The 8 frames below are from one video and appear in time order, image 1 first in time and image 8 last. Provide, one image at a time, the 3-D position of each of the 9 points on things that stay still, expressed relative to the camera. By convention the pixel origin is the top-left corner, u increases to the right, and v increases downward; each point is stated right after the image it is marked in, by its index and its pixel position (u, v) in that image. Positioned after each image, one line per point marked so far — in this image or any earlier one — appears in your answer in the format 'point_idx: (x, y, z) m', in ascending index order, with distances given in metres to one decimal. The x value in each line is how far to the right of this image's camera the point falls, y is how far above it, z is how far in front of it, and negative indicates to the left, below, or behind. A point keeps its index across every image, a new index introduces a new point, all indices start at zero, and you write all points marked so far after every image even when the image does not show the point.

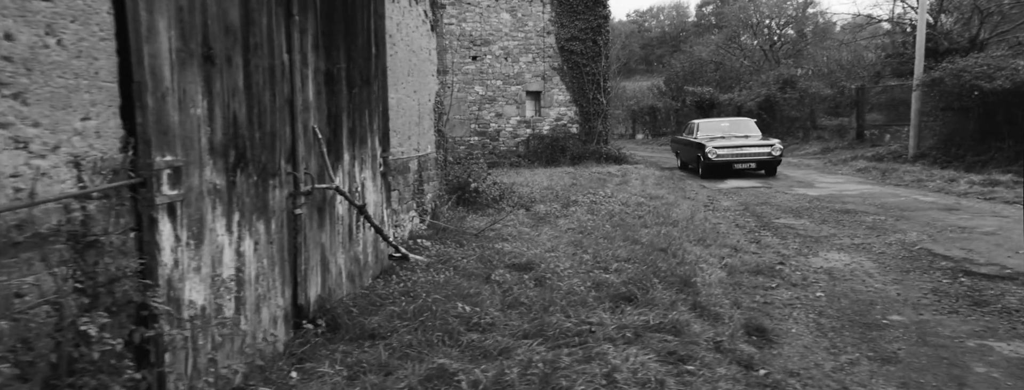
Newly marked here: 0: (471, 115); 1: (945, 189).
0: (-0.9, +2.2, +17.5) m
1: (+6.6, +0.1, +9.7) m
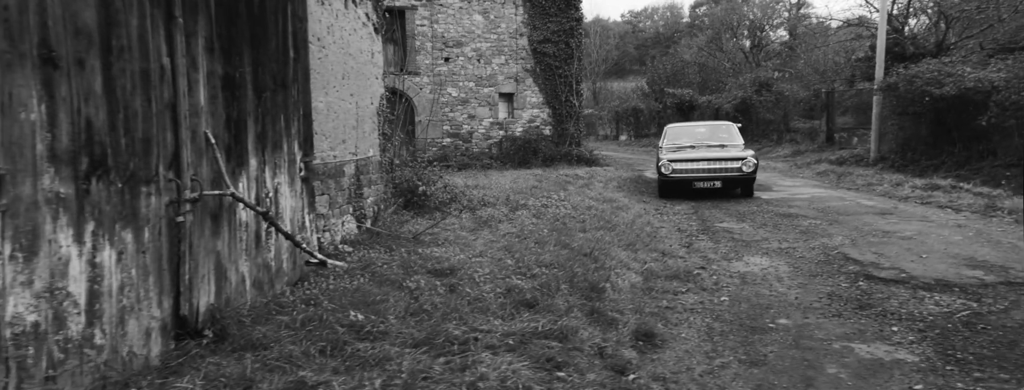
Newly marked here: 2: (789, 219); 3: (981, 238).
0: (-1.7, +2.2, +17.5) m
1: (+5.8, 0.0, +9.8) m
2: (+3.7, -0.3, +8.4) m
3: (+4.5, -0.4, +6.1) m
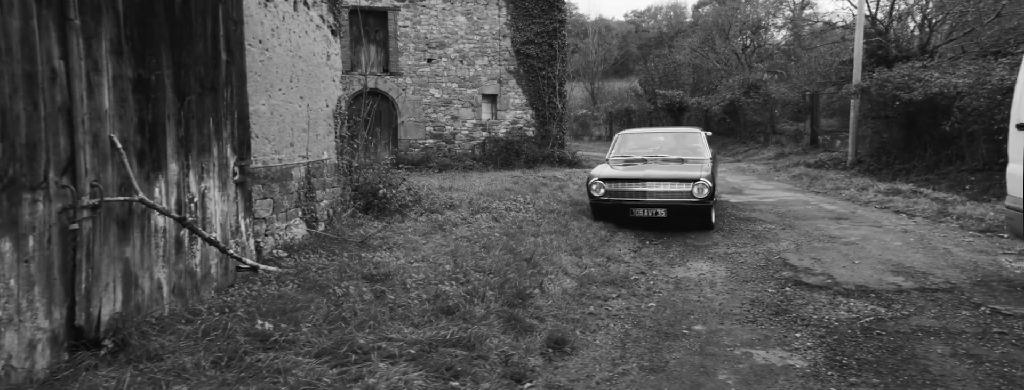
0: (-2.3, +2.1, +17.5) m
1: (+5.2, 0.0, +9.8) m
2: (+3.1, -0.4, +8.4) m
3: (+3.9, -0.5, +6.1) m
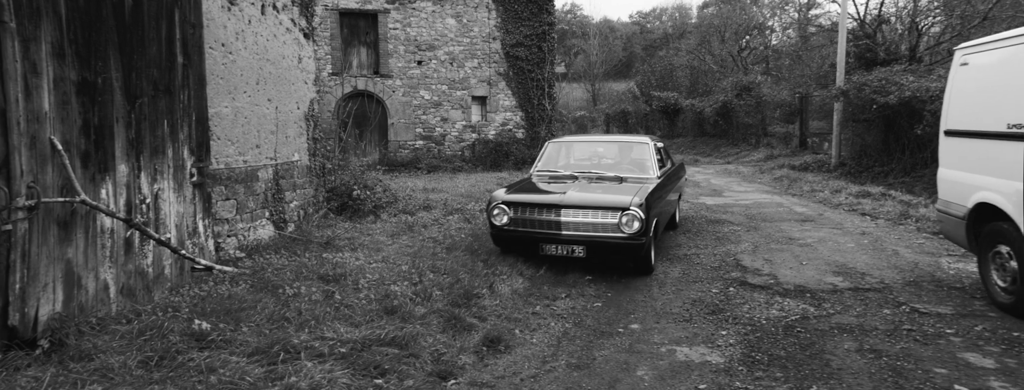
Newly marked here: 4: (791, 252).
0: (-2.6, +2.1, +17.6) m
1: (+4.8, -0.1, +9.8) m
2: (+2.7, -0.4, +8.5) m
3: (+3.5, -0.5, +6.1) m
4: (+2.7, -0.6, +6.2) m
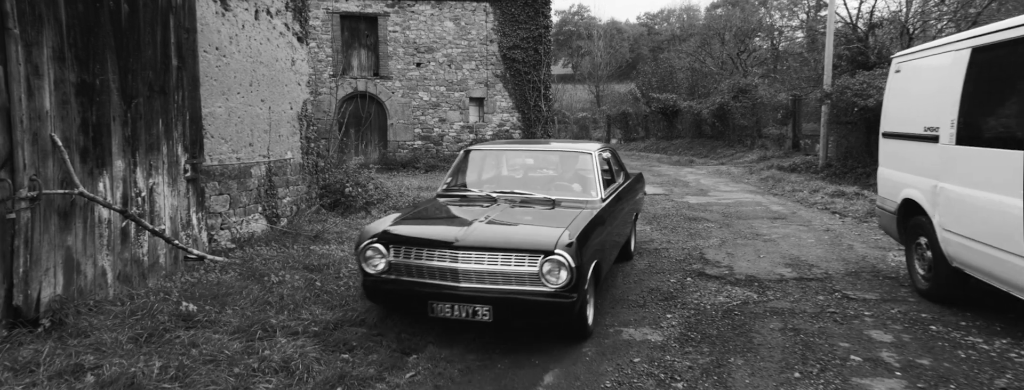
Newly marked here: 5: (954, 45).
0: (-2.8, +2.1, +18.0) m
1: (+4.6, 0.0, +10.2) m
2: (+2.5, -0.4, +8.8) m
3: (+3.2, -0.5, +6.5) m
4: (+2.5, -0.5, +6.6) m
5: (+2.7, +0.9, +3.8) m
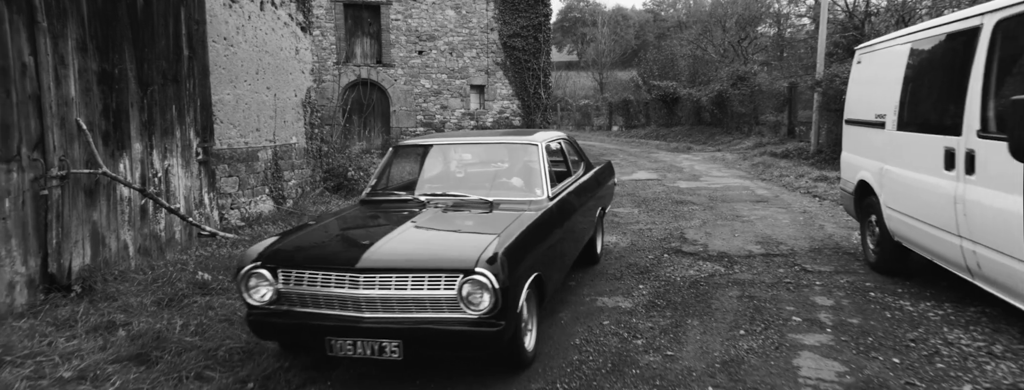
0: (-2.8, +2.5, +18.4) m
1: (+4.6, +0.2, +10.5) m
2: (+2.4, -0.1, +9.2) m
3: (+3.1, -0.3, +6.8) m
4: (+2.4, -0.3, +7.0) m
5: (+2.5, +1.0, +4.2) m
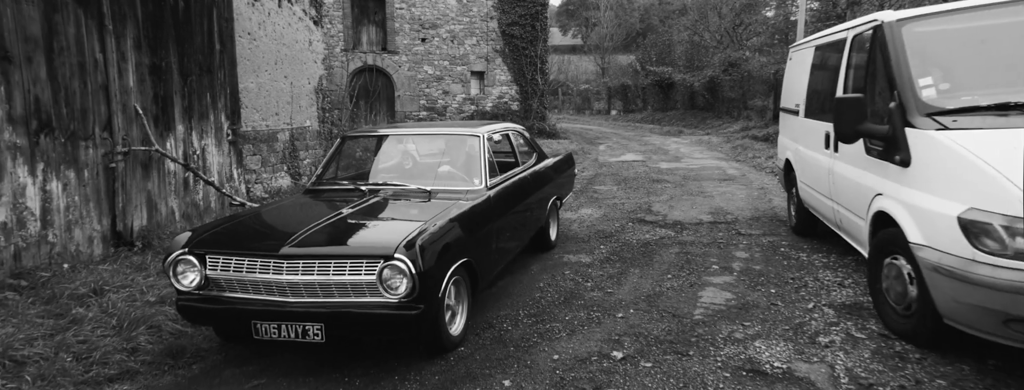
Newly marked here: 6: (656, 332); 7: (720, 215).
0: (-2.8, +3.1, +19.3) m
1: (+4.4, +0.6, +11.4) m
2: (+2.3, +0.2, +10.2) m
3: (+3.0, 0.0, +7.8) m
4: (+2.3, -0.1, +7.9) m
5: (+2.4, +1.2, +5.1) m
6: (+0.8, -0.7, +3.4) m
7: (+2.2, -0.2, +6.7) m
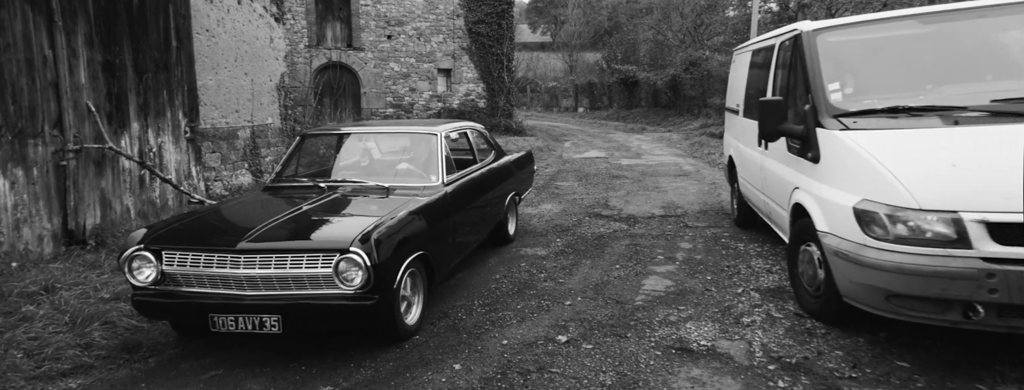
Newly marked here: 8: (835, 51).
0: (-3.9, +3.2, +19.3) m
1: (+3.8, +0.6, +11.8) m
2: (+1.7, +0.3, +10.4) m
3: (+2.5, 0.0, +8.1) m
4: (+1.8, 0.0, +8.2) m
5: (+2.0, +1.3, +5.4) m
6: (+0.5, -0.7, +3.7) m
7: (+1.7, -0.2, +7.0) m
8: (+1.8, +0.8, +3.5) m
